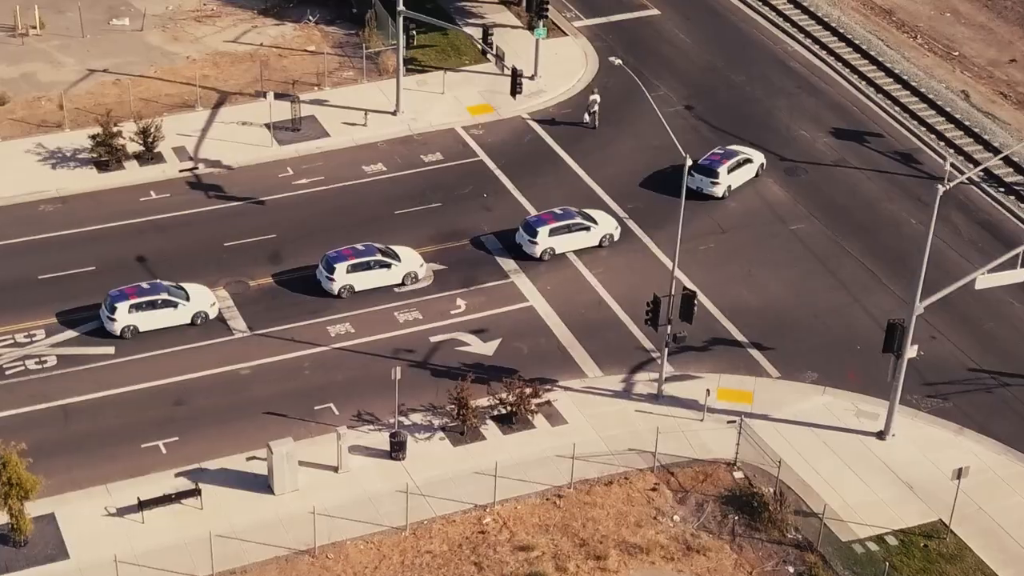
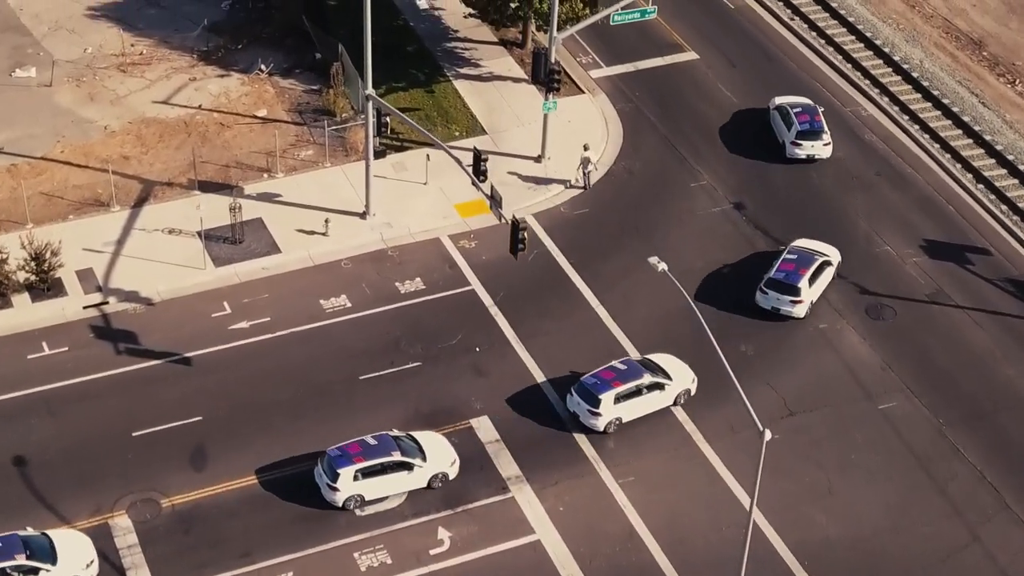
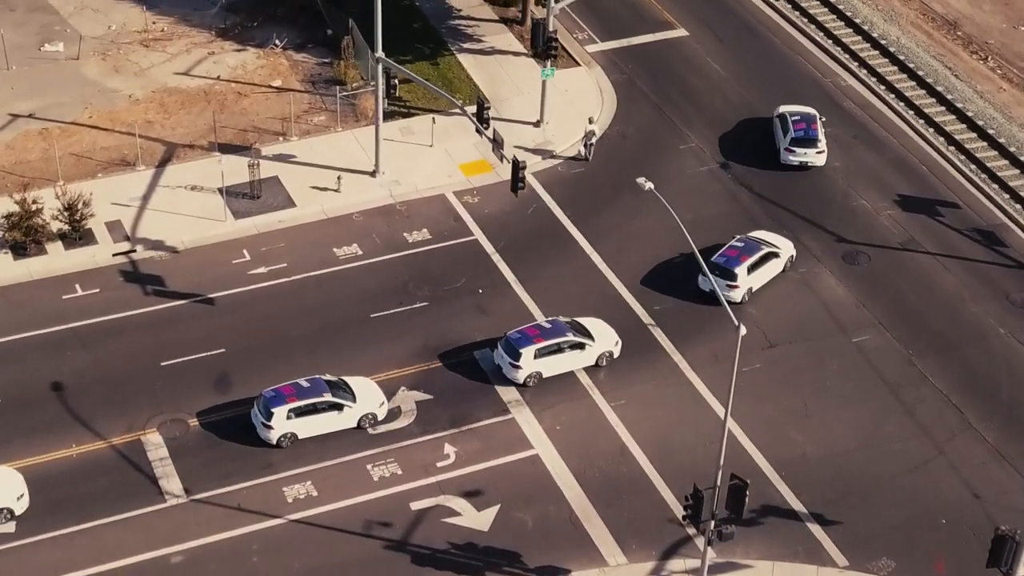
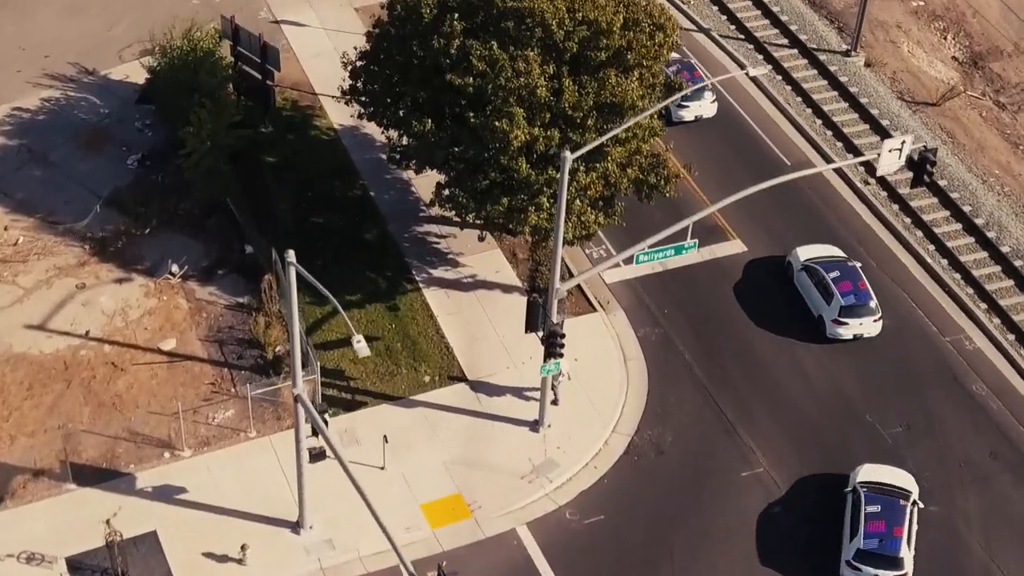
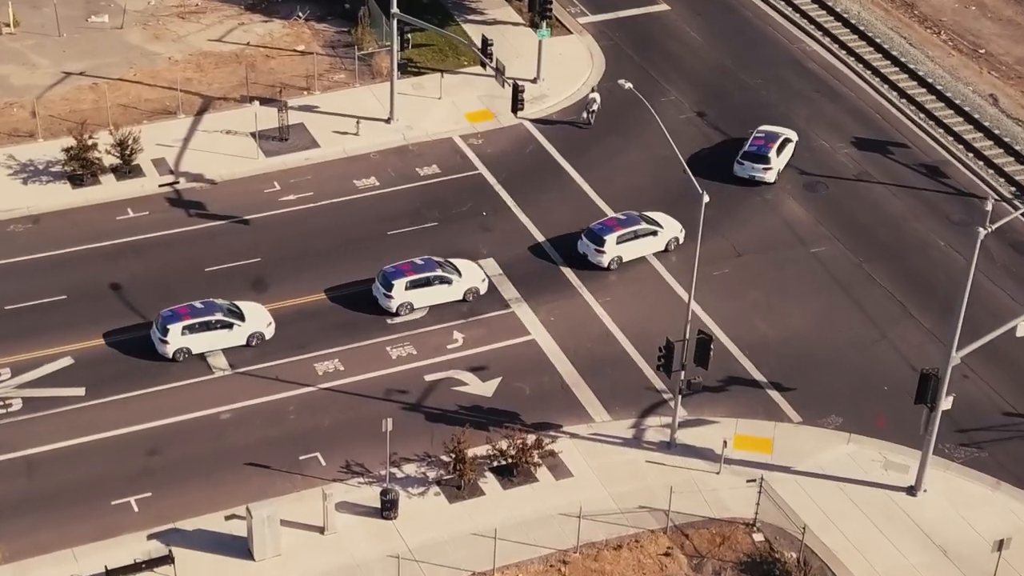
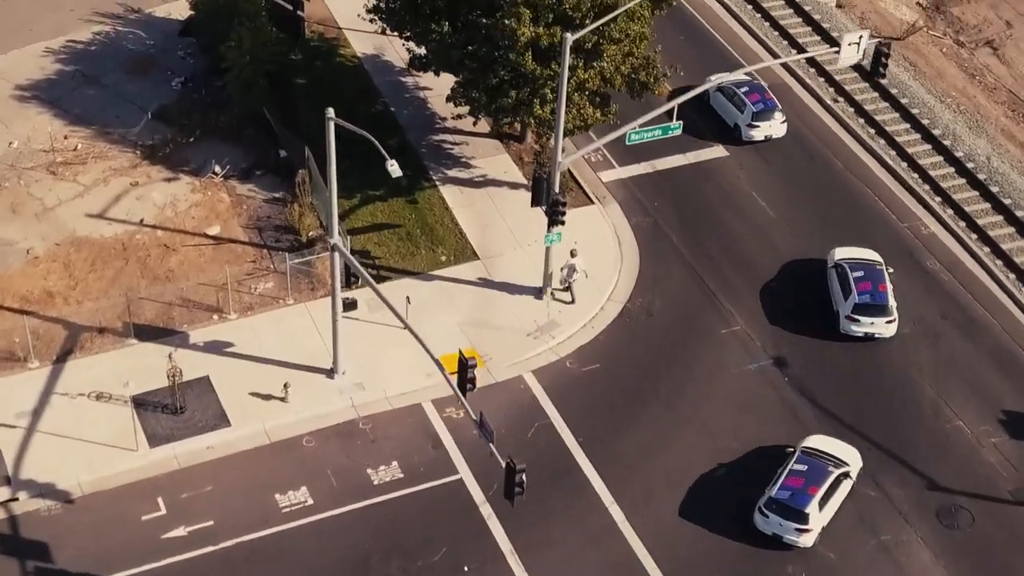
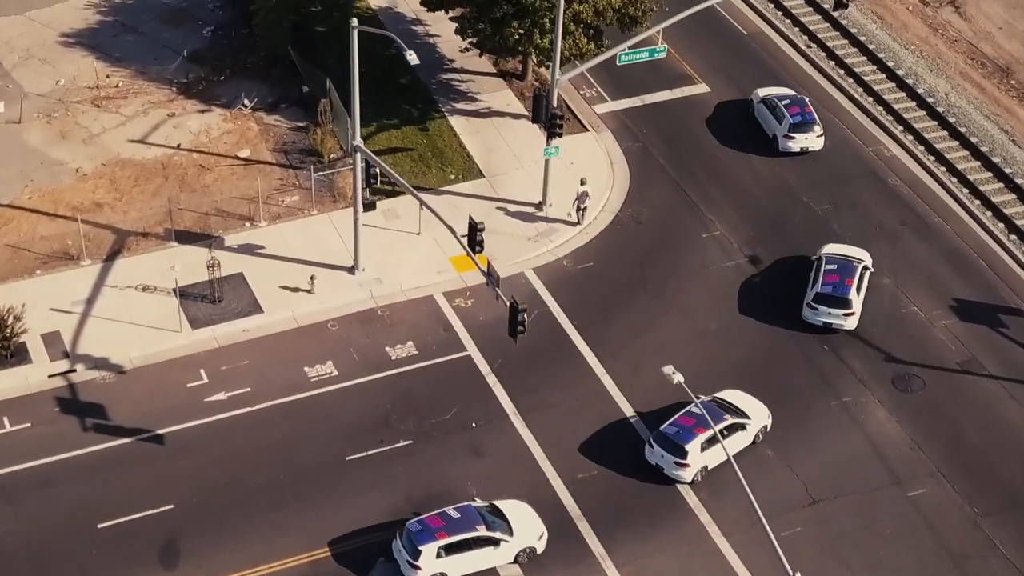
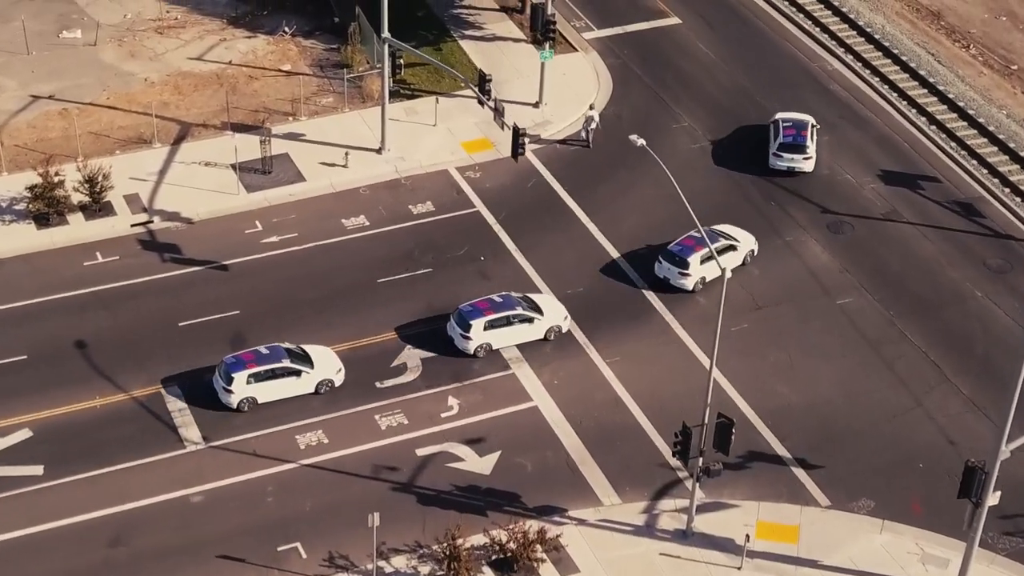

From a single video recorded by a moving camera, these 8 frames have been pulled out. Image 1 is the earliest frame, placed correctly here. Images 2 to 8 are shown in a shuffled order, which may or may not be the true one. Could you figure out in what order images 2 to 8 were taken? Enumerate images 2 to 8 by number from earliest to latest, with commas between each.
5, 8, 3, 2, 7, 6, 4
